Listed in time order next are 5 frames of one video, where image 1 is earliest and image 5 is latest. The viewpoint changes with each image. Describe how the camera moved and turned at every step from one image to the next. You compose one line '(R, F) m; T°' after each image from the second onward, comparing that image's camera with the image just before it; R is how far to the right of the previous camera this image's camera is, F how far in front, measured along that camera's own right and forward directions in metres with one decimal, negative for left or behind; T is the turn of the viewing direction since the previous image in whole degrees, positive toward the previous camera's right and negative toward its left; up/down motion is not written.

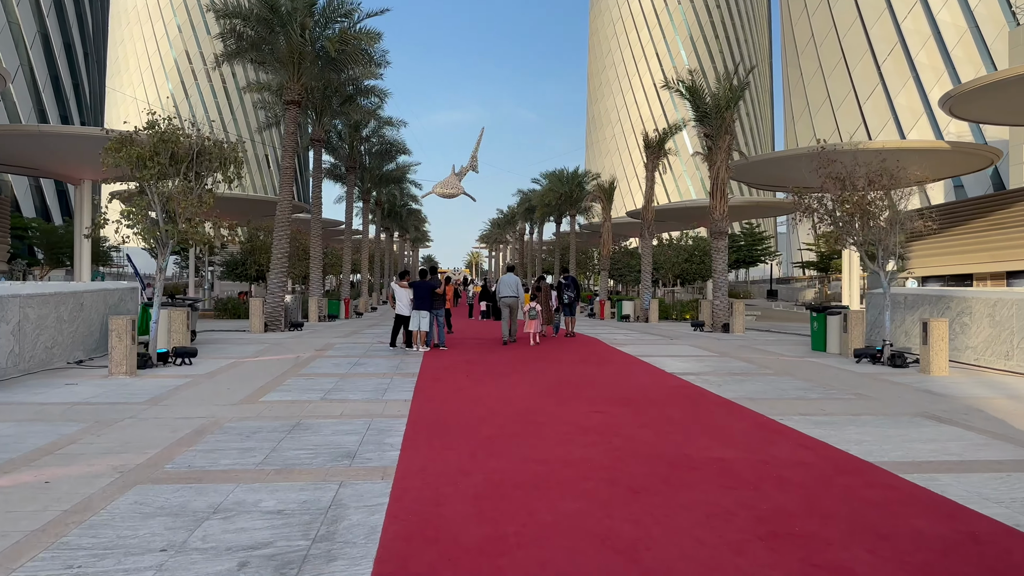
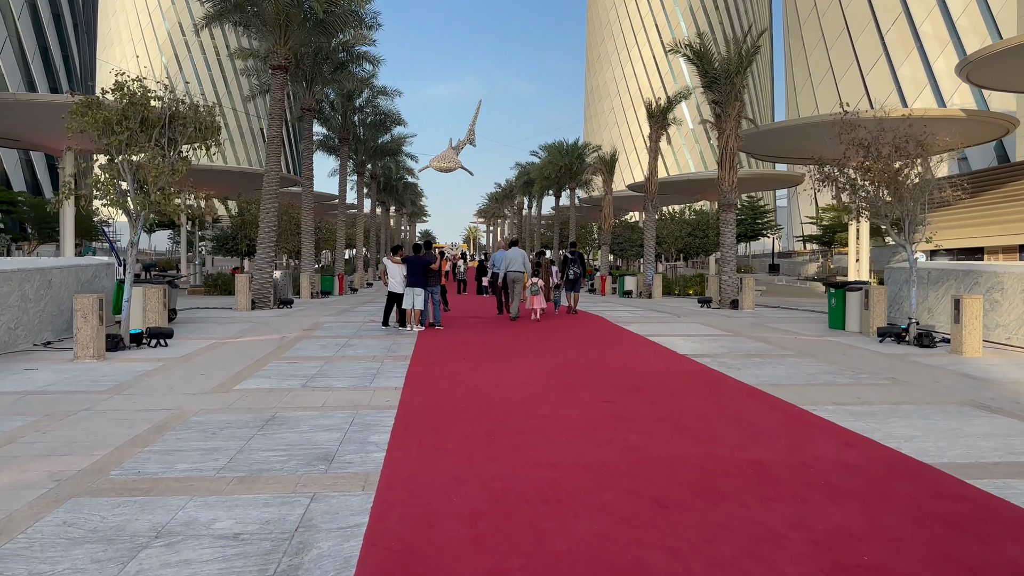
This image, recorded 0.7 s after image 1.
(0.0, +0.9) m; 0°
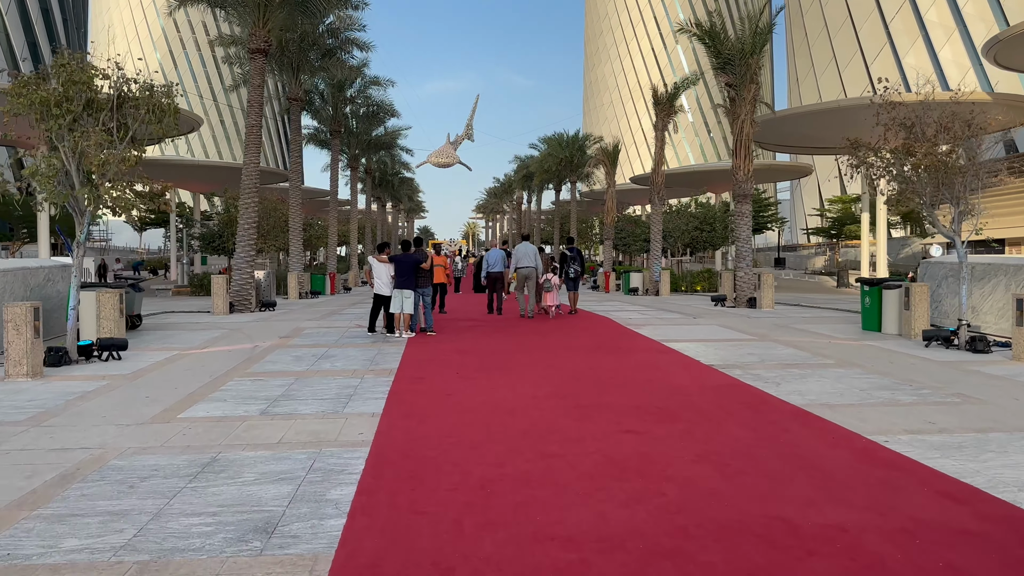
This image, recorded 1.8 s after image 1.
(0.0, +1.4) m; 0°
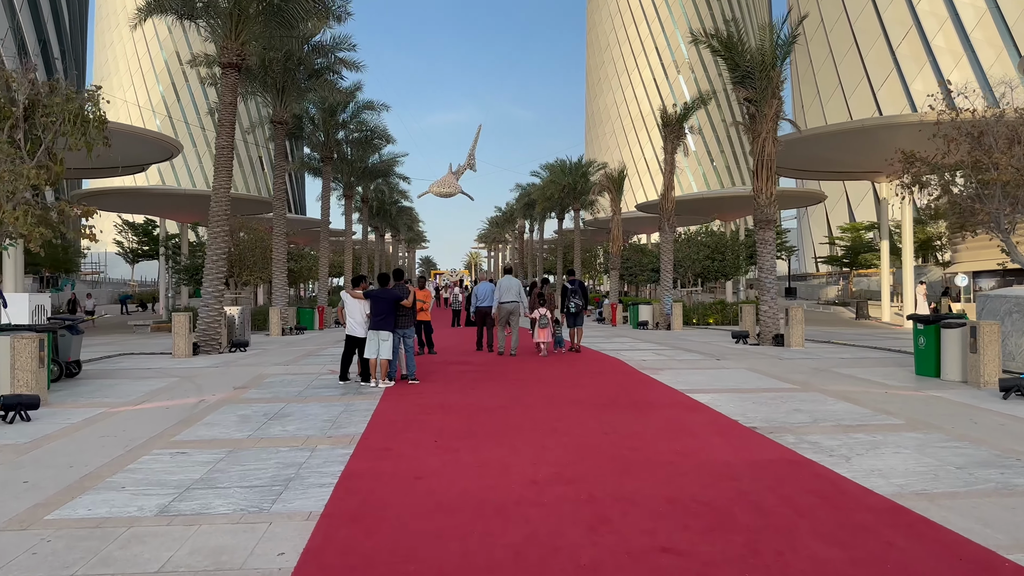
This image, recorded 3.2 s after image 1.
(+0.1, +1.8) m; 0°
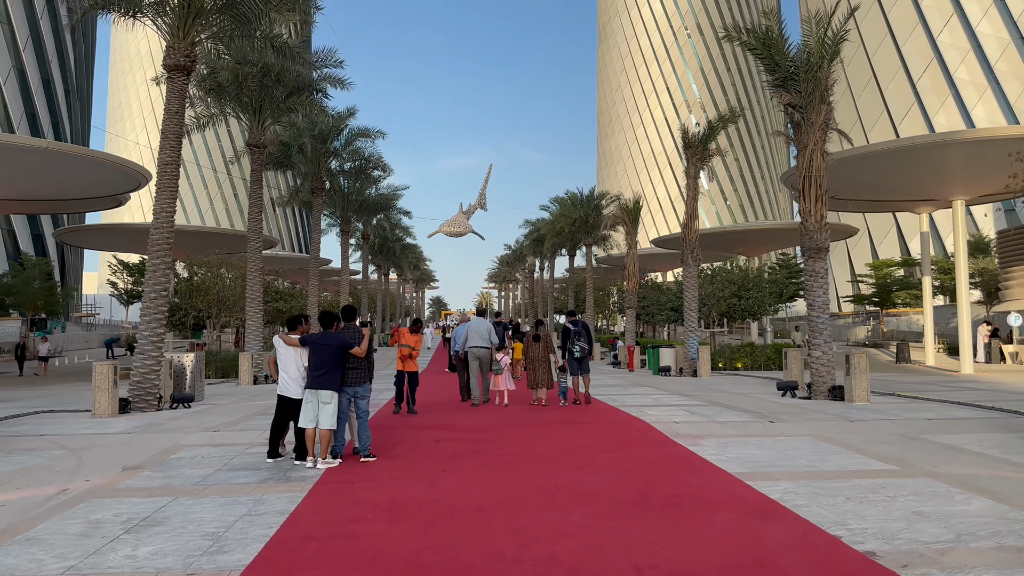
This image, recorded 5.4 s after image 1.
(+0.2, +2.7) m; -1°
